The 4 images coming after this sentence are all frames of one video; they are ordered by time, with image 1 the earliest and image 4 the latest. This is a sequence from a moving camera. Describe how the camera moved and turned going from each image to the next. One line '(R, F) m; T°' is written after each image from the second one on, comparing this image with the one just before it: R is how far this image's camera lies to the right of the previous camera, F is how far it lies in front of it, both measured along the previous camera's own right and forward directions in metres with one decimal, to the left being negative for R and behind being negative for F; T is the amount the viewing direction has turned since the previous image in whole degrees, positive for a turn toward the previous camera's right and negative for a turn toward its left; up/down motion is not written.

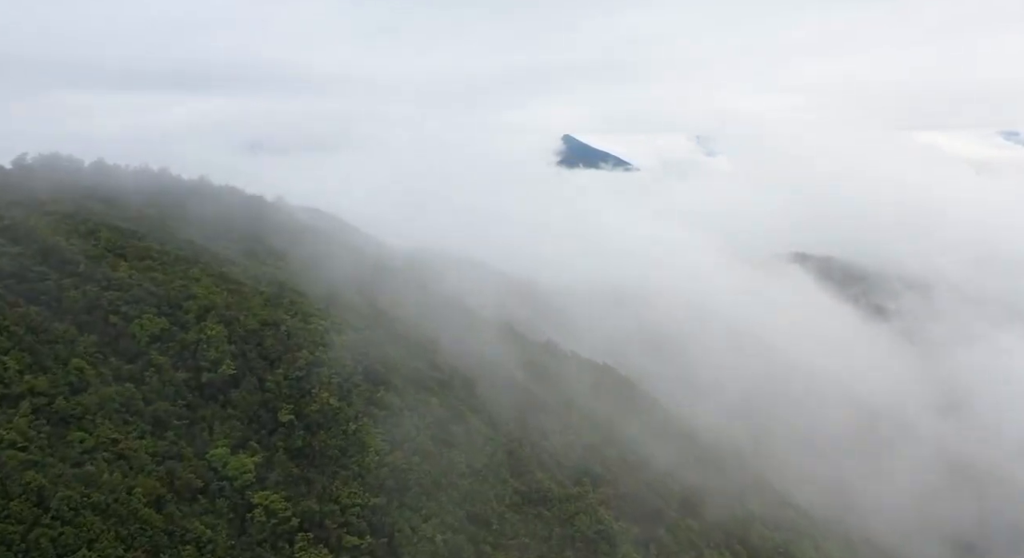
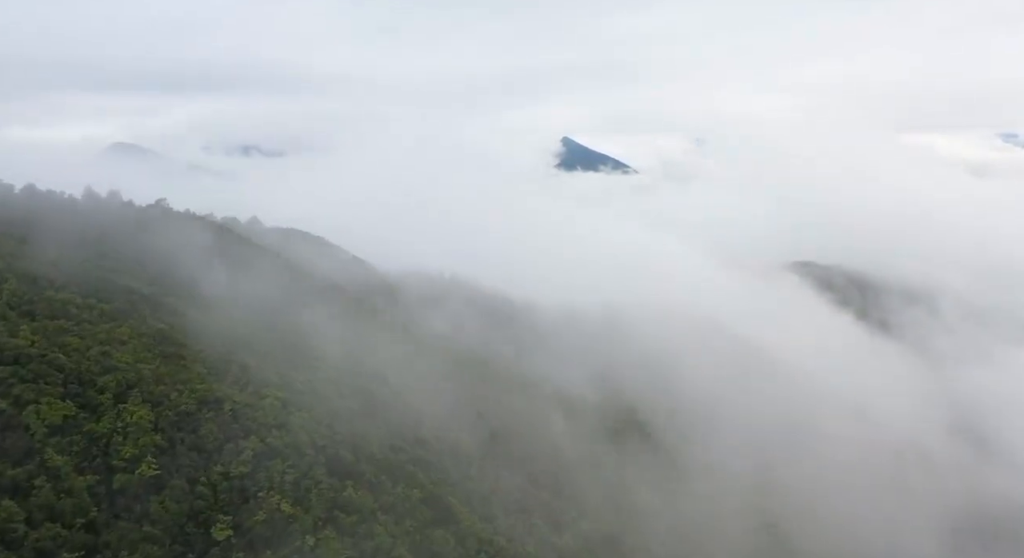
(0.0, +5.4) m; 0°
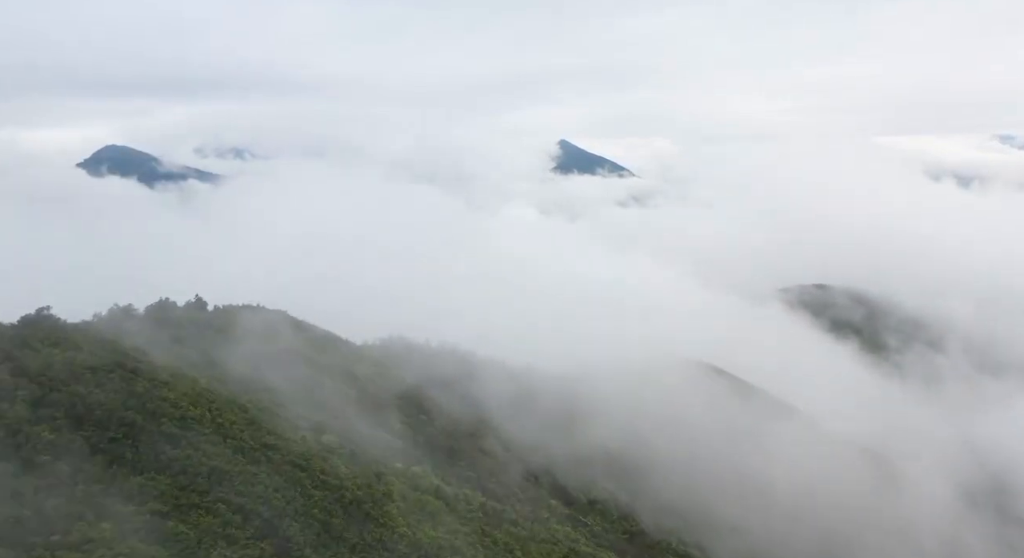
(+0.2, +9.3) m; 0°
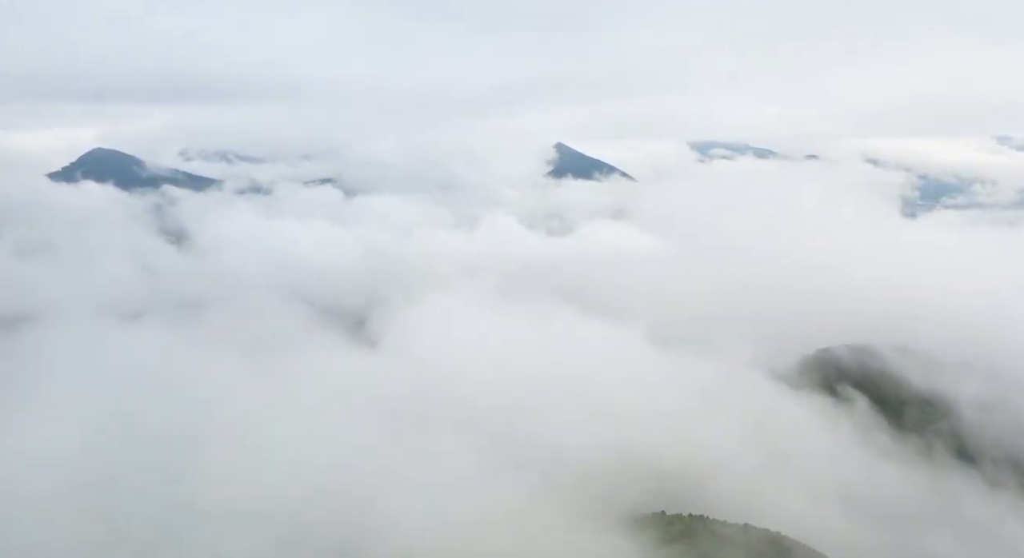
(+6.2, +26.1) m; 0°
